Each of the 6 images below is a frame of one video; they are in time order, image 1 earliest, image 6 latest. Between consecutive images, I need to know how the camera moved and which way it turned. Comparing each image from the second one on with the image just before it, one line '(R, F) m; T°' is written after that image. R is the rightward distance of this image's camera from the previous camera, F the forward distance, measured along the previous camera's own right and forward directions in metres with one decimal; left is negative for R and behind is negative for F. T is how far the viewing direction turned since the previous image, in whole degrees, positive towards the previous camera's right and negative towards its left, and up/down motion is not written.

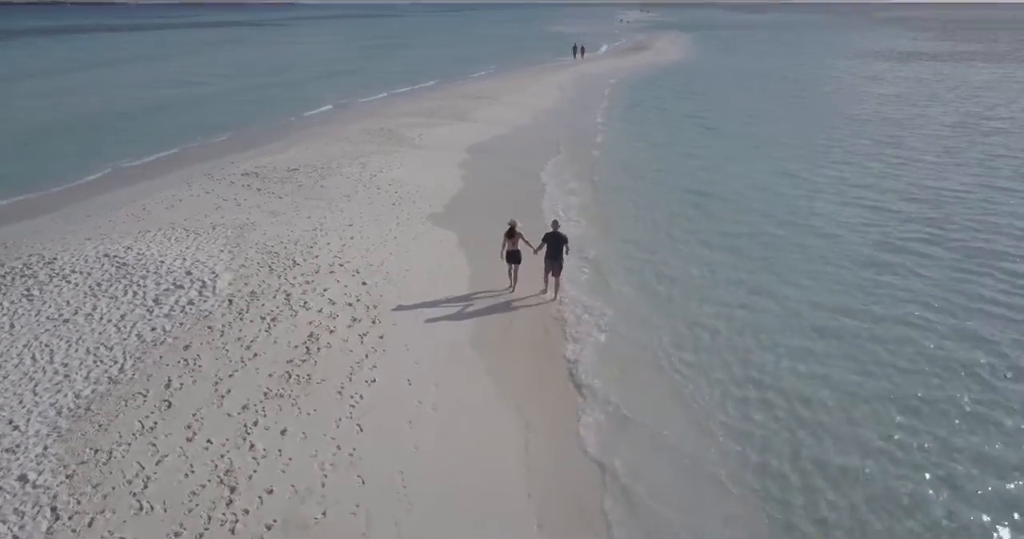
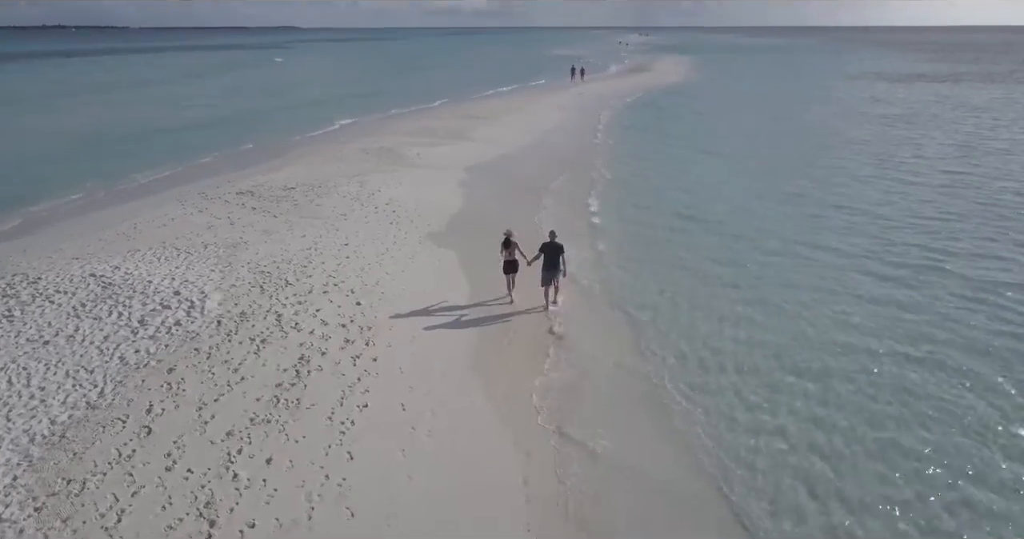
(0.0, +0.4) m; 0°
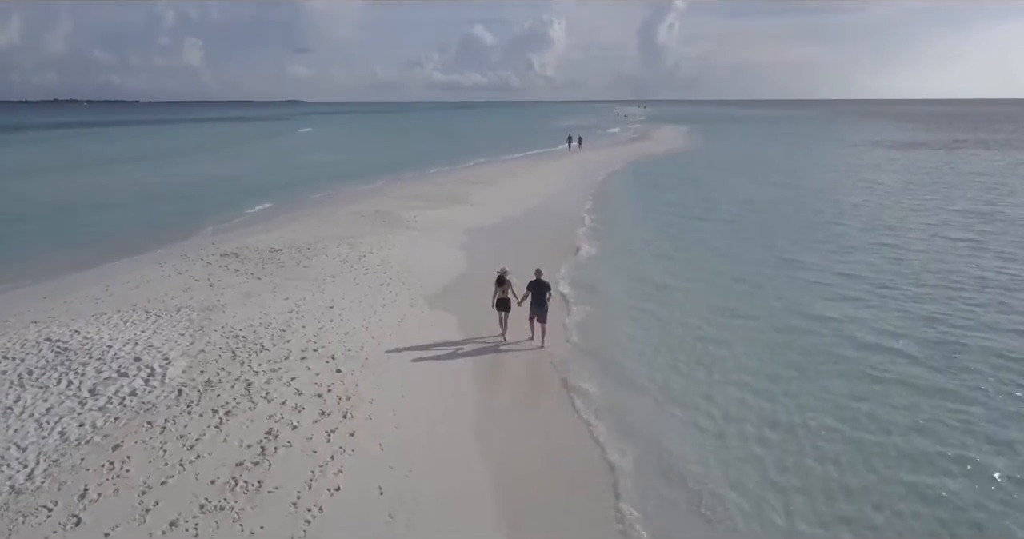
(+0.1, +1.0) m; 0°
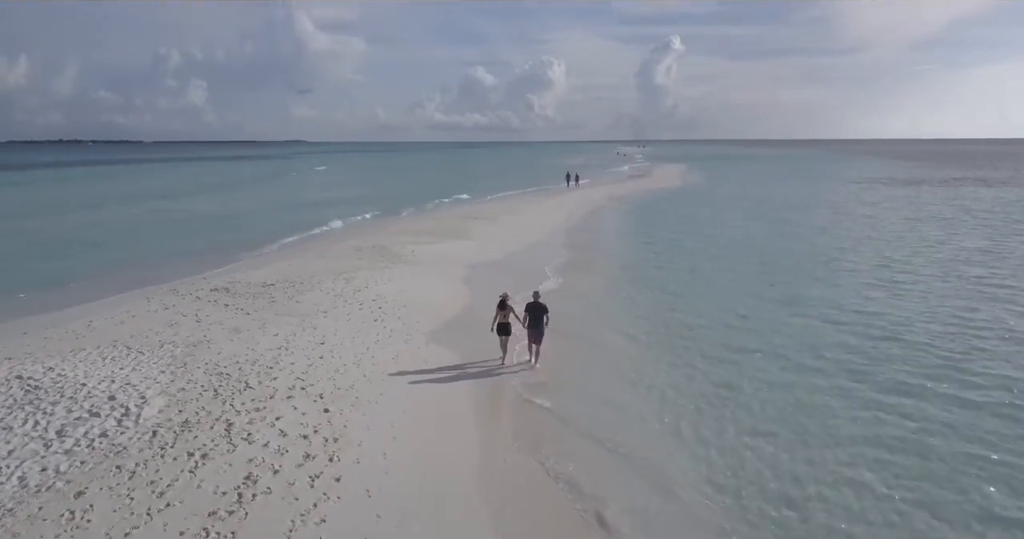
(0.0, +0.6) m; 0°
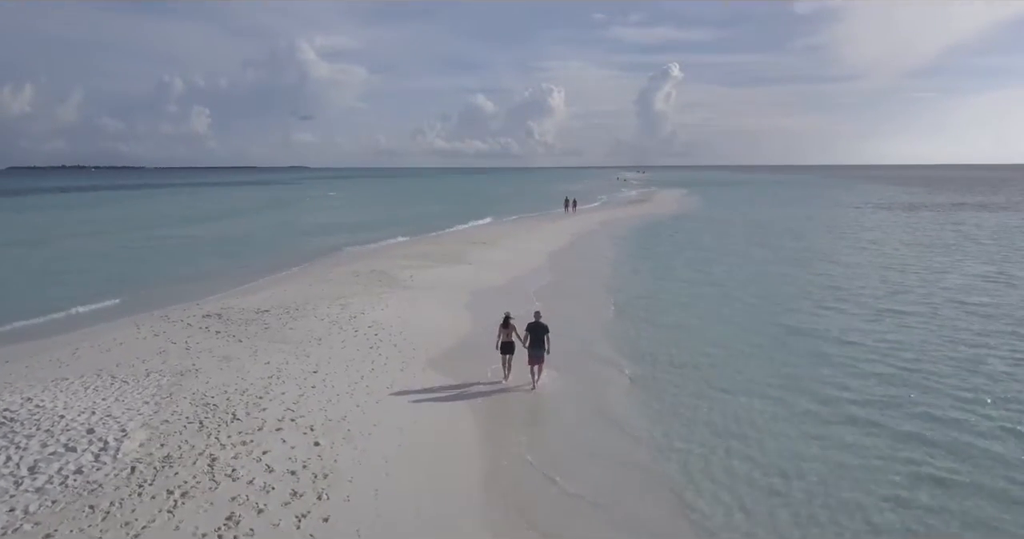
(0.0, +0.4) m; 0°
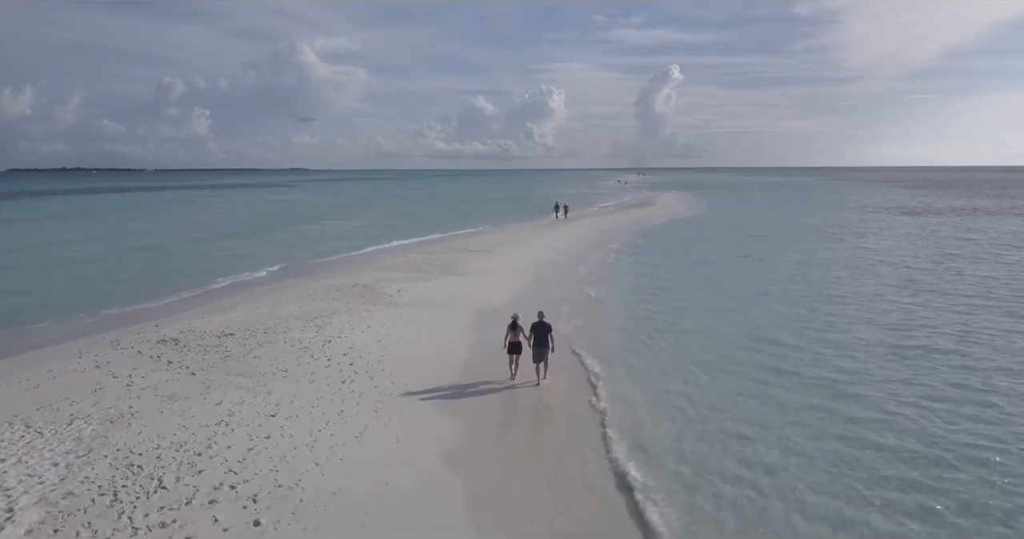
(+0.1, +1.9) m; 0°
